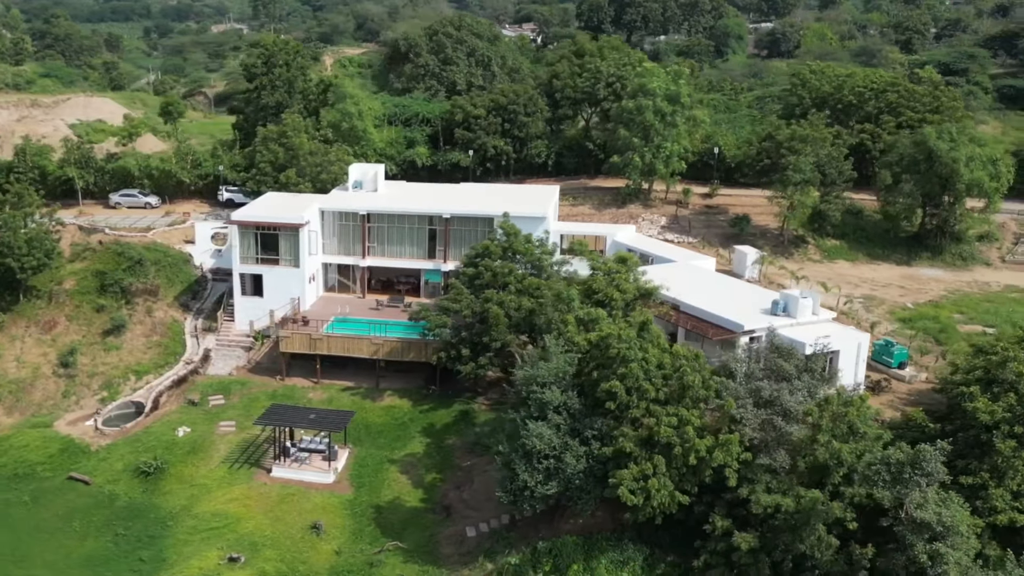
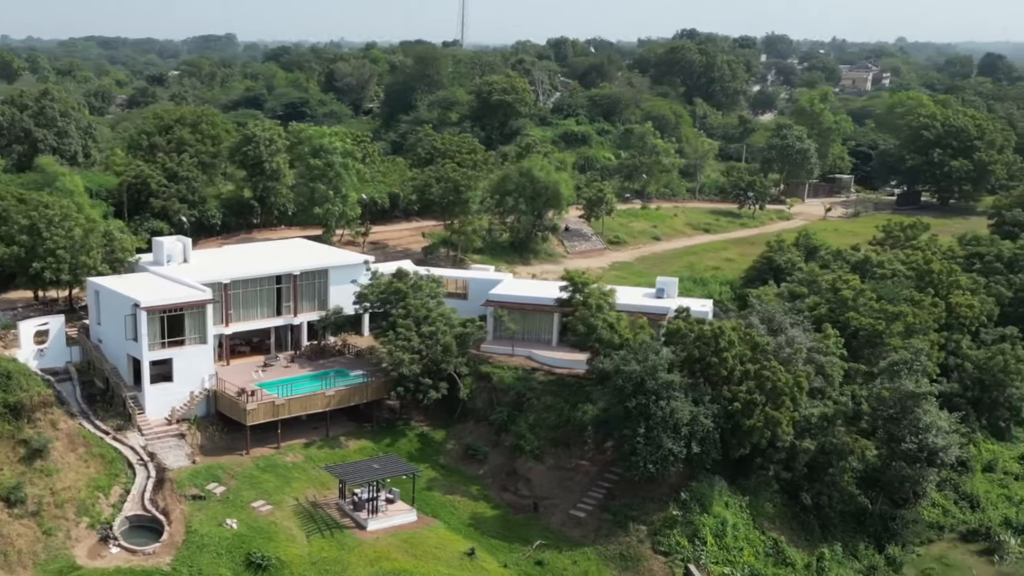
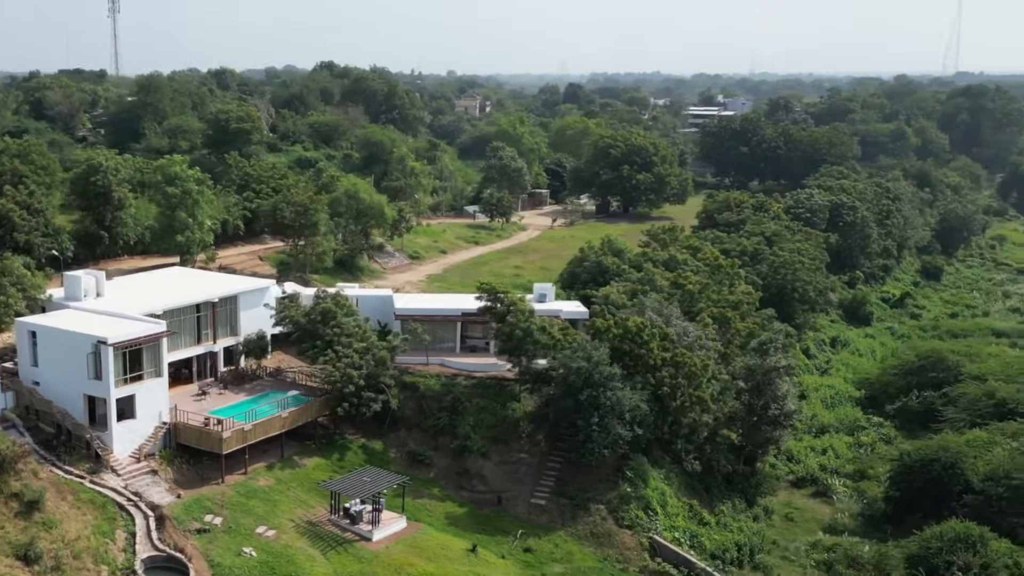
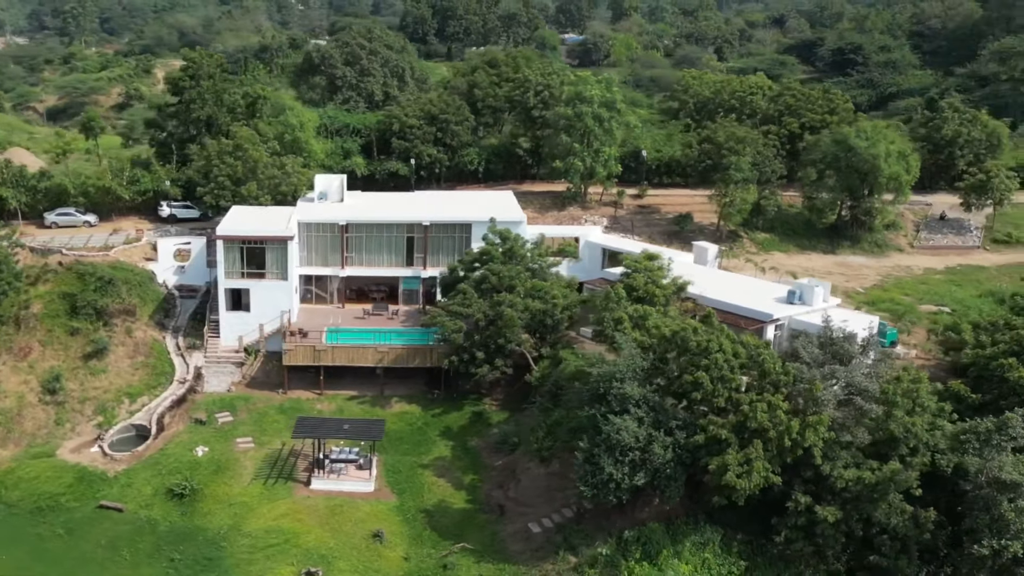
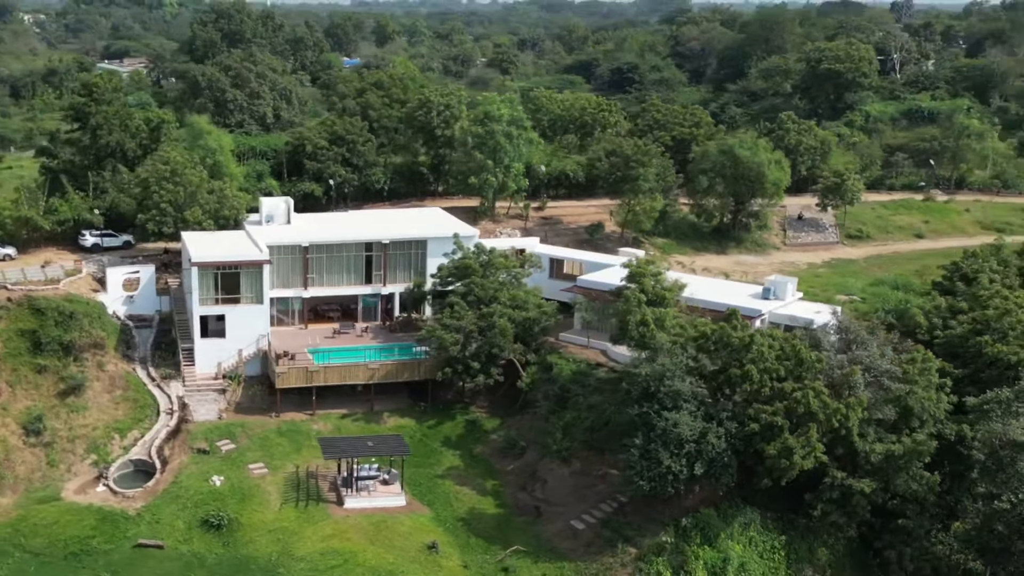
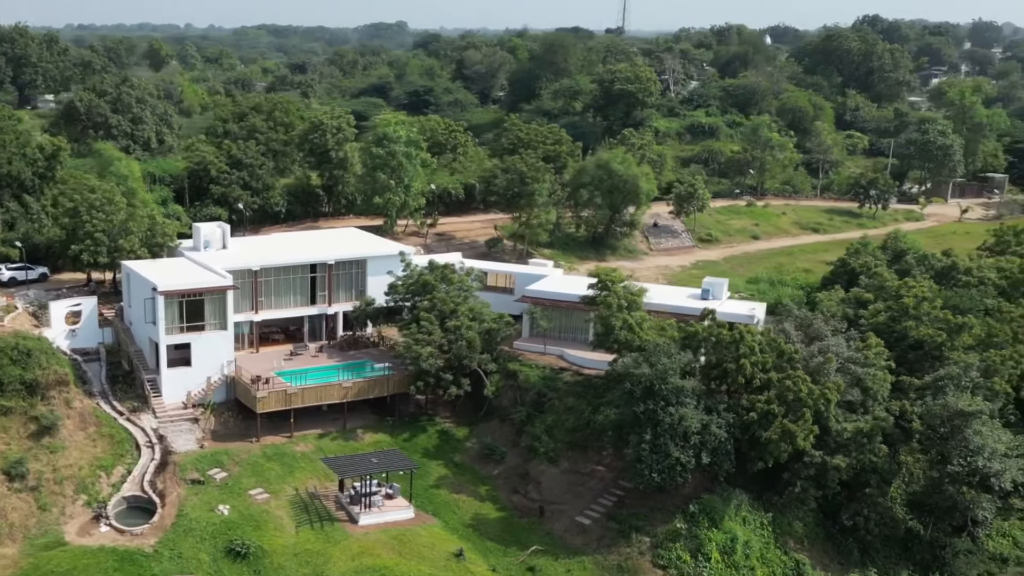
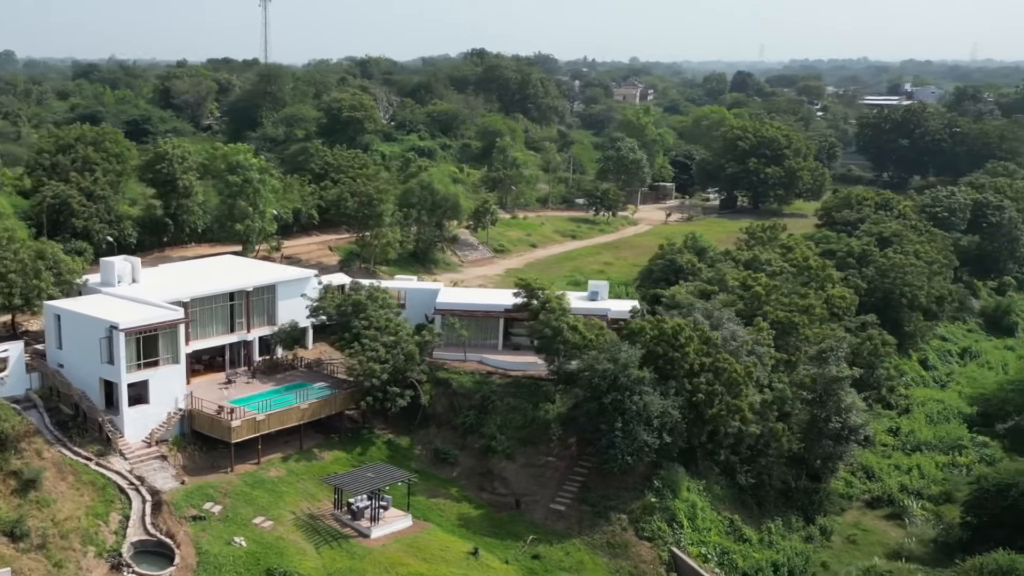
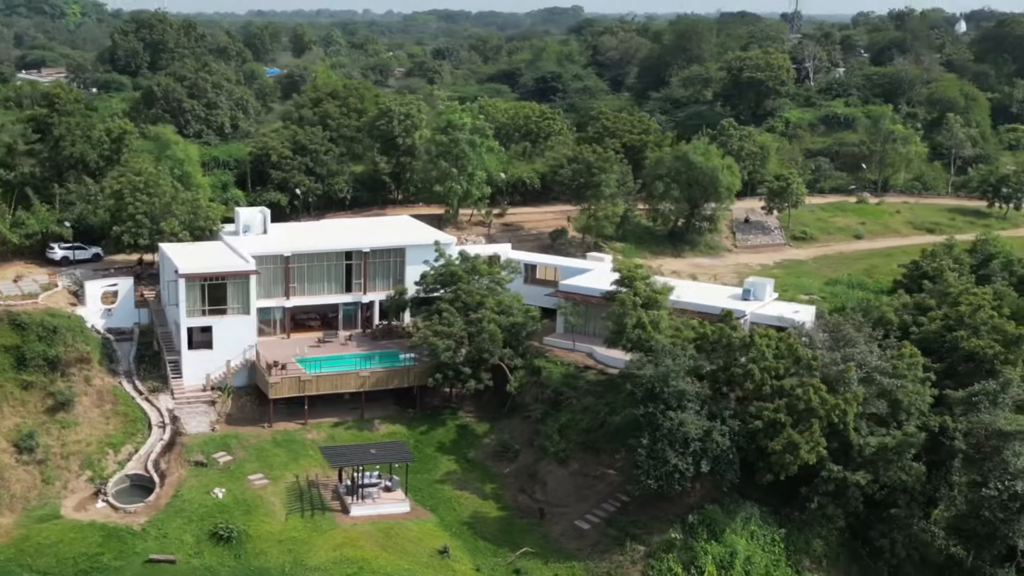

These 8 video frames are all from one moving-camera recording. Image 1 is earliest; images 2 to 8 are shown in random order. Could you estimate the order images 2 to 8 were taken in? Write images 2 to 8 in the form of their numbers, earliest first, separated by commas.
4, 5, 8, 6, 2, 7, 3
